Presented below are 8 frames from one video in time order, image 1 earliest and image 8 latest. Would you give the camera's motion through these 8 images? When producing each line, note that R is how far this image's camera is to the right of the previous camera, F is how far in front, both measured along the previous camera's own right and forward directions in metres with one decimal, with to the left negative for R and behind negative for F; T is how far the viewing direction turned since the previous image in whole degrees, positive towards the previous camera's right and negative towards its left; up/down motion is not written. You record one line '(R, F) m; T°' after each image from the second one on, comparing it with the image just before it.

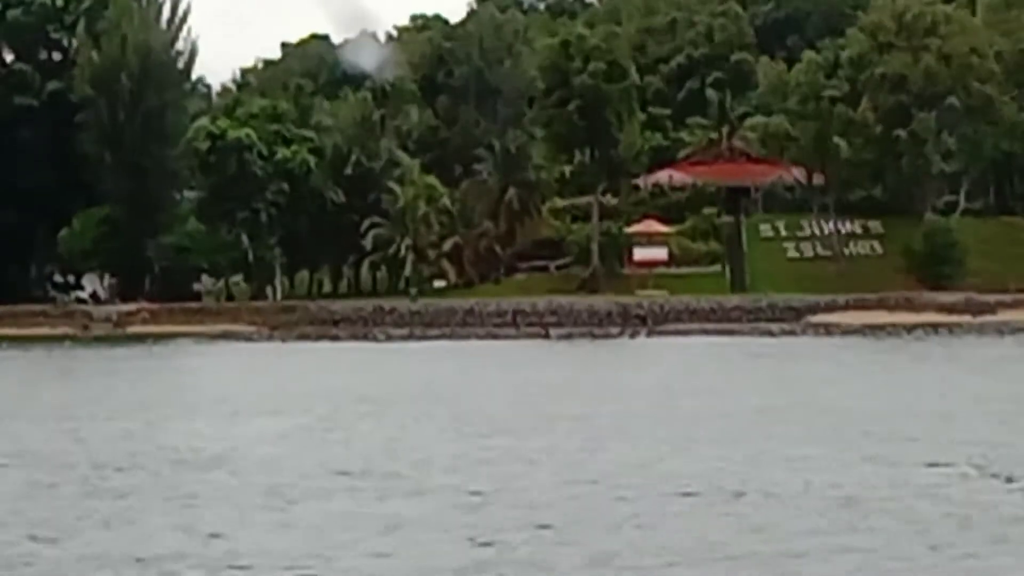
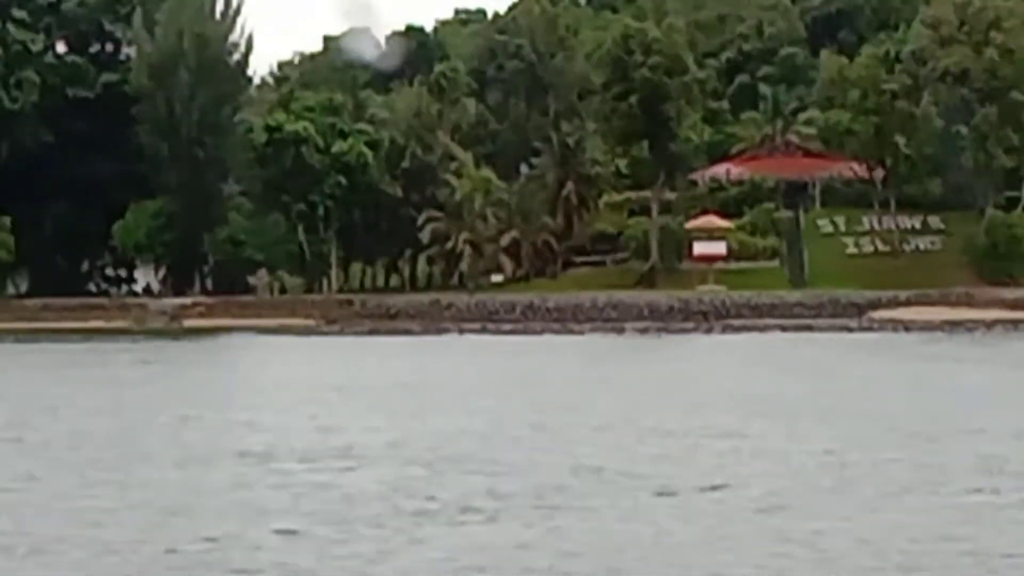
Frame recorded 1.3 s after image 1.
(-0.6, +0.4) m; 0°
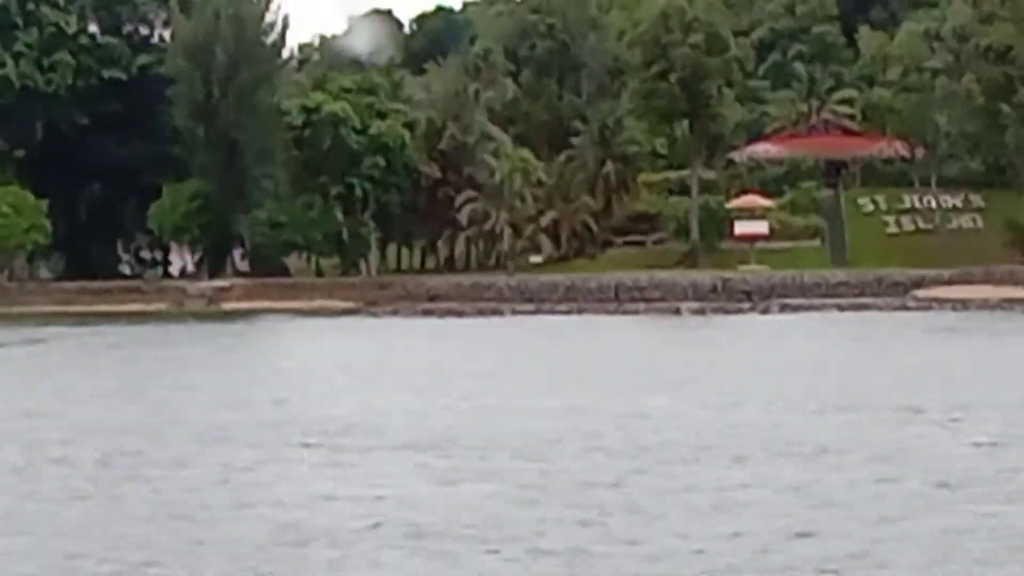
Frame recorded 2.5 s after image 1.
(-0.6, +0.3) m; 0°
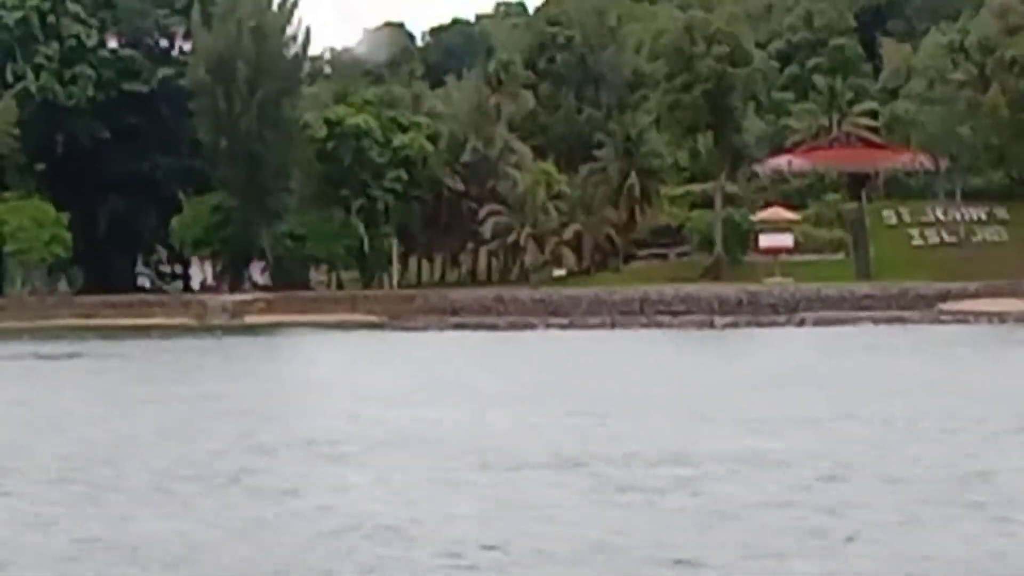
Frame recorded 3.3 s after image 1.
(-0.4, +0.2) m; 0°
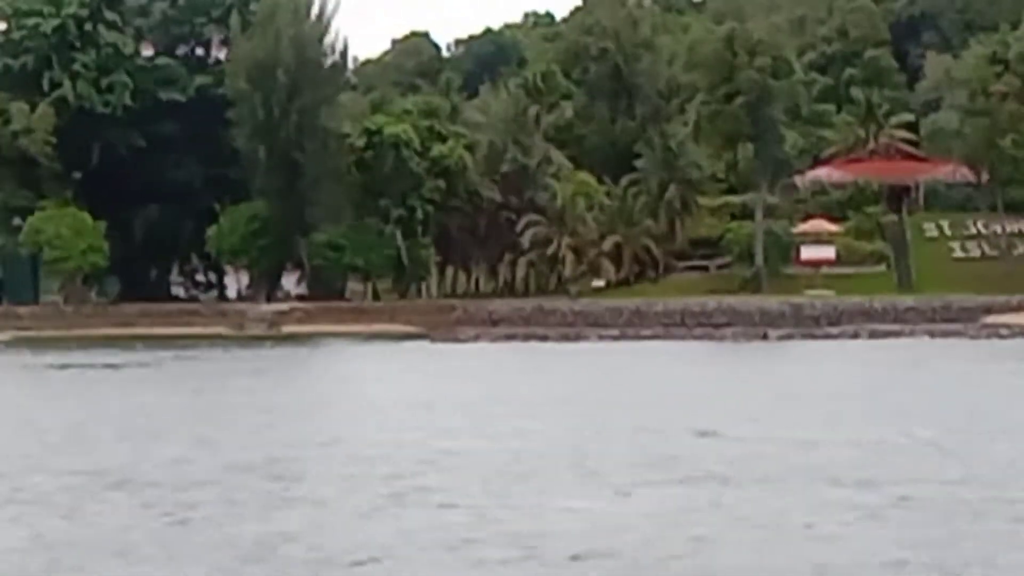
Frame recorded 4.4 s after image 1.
(-0.5, +0.3) m; 0°
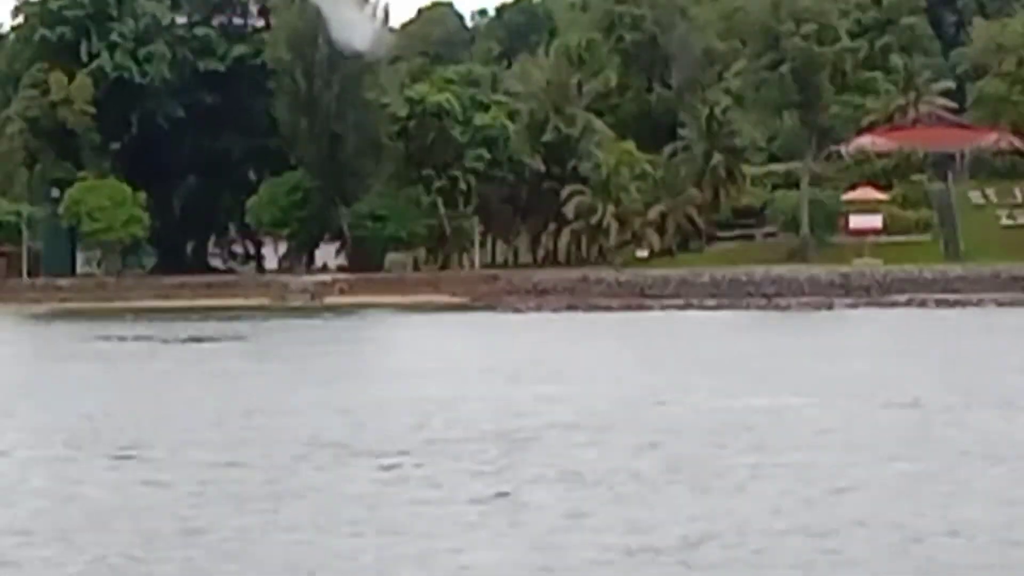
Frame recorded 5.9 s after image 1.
(-0.7, +0.5) m; 0°
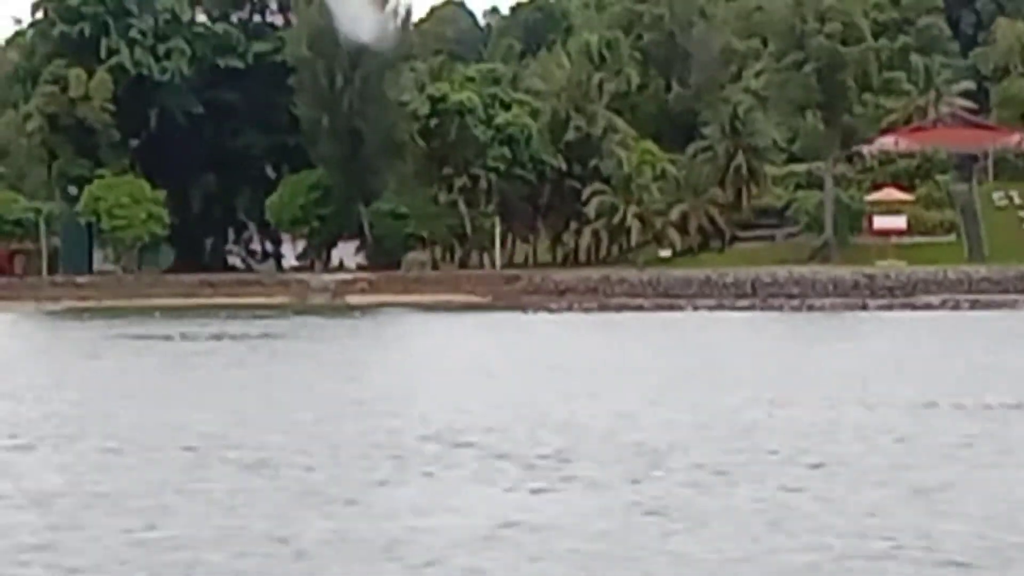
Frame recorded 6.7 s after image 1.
(-0.4, +0.3) m; 0°
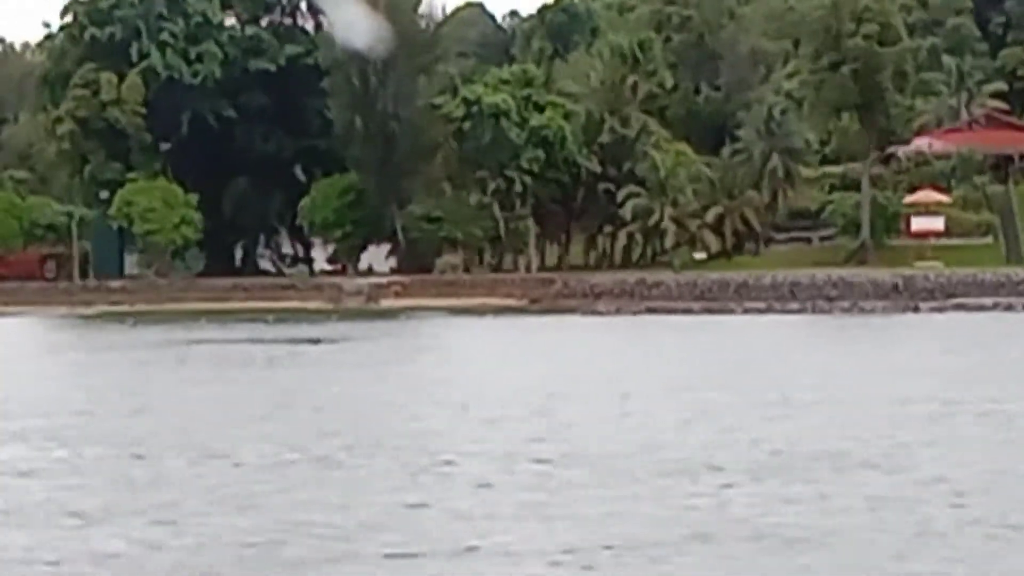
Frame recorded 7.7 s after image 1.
(-0.5, +0.3) m; 0°
